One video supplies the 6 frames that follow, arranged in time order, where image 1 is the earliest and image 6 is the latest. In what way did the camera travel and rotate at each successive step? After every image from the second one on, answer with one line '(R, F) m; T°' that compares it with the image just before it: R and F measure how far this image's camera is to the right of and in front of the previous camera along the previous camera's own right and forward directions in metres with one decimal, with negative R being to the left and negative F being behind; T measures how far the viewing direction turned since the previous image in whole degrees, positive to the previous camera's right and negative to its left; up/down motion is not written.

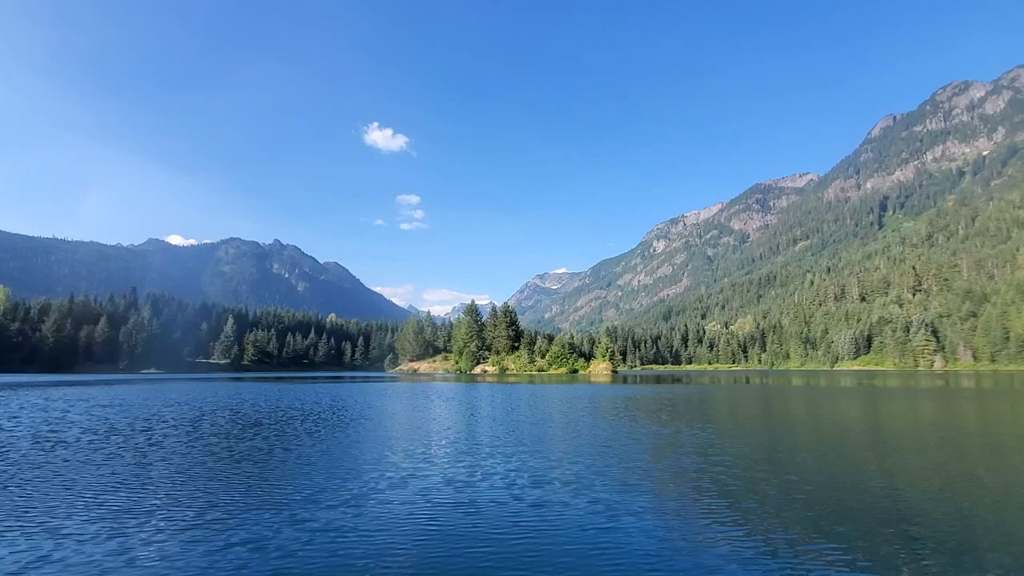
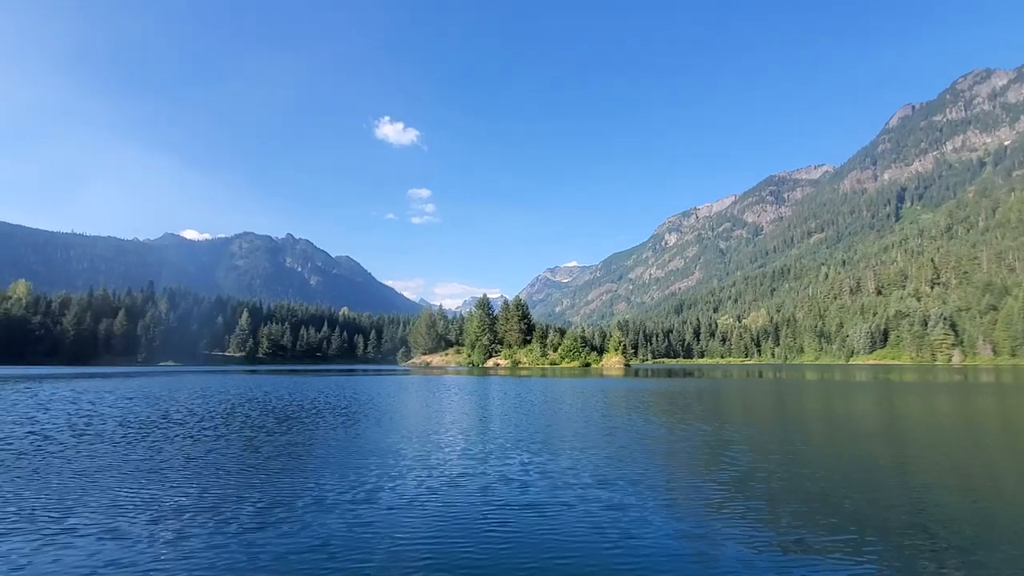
(+0.2, +0.6) m; -1°
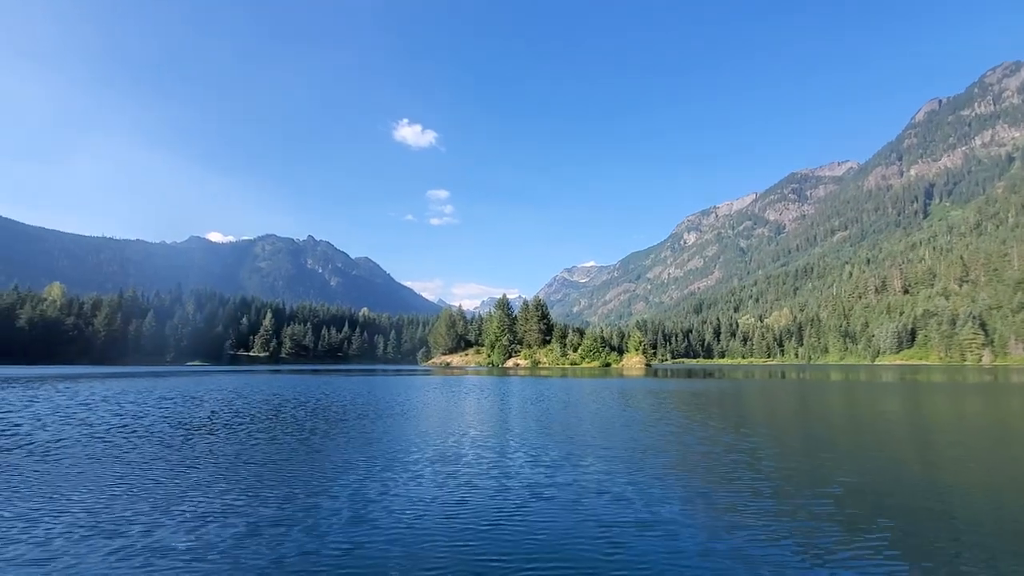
(-0.1, +0.2) m; -2°
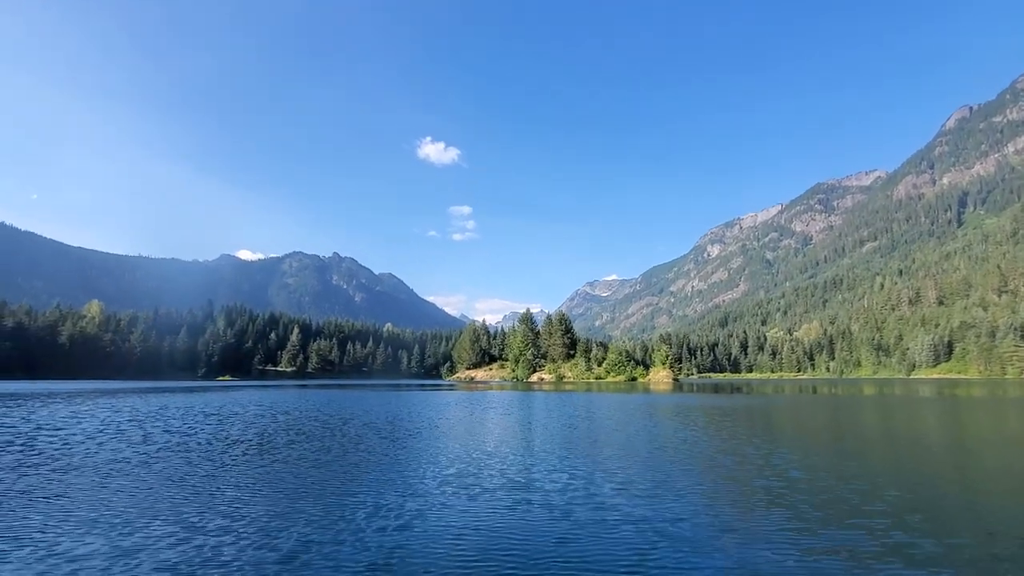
(0.0, +0.6) m; -2°
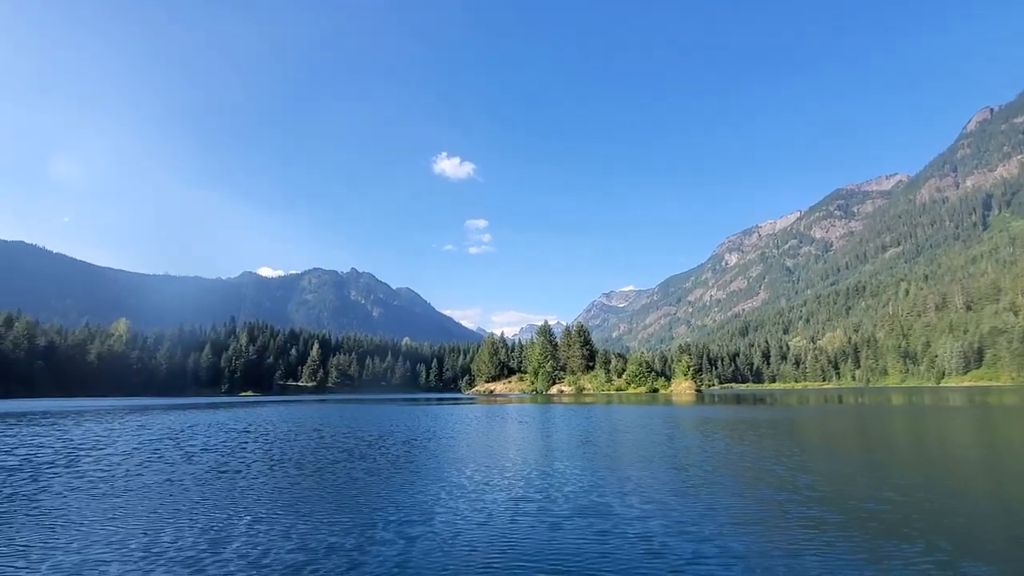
(0.0, +0.4) m; -2°
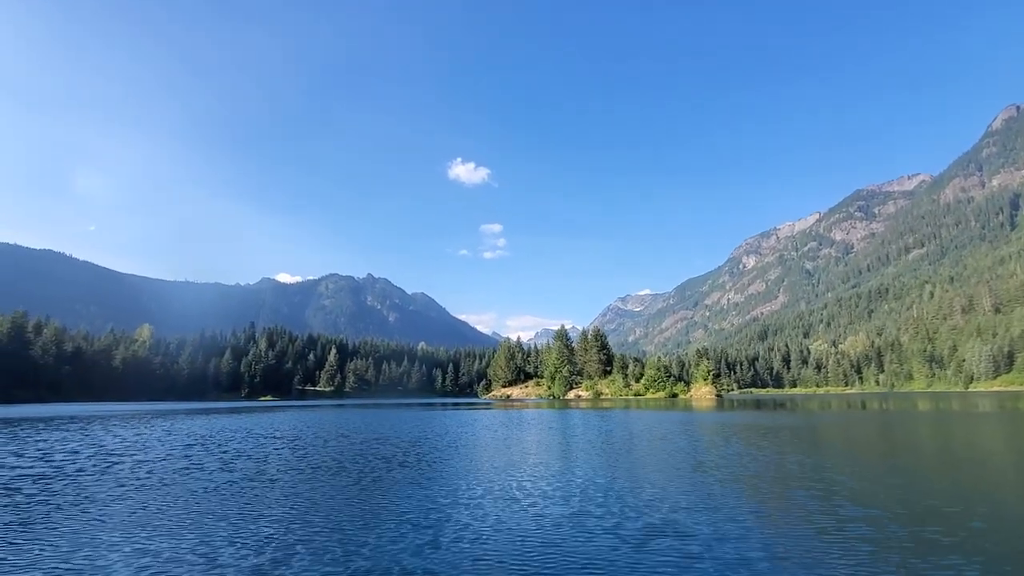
(+0.2, +1.0) m; -1°
